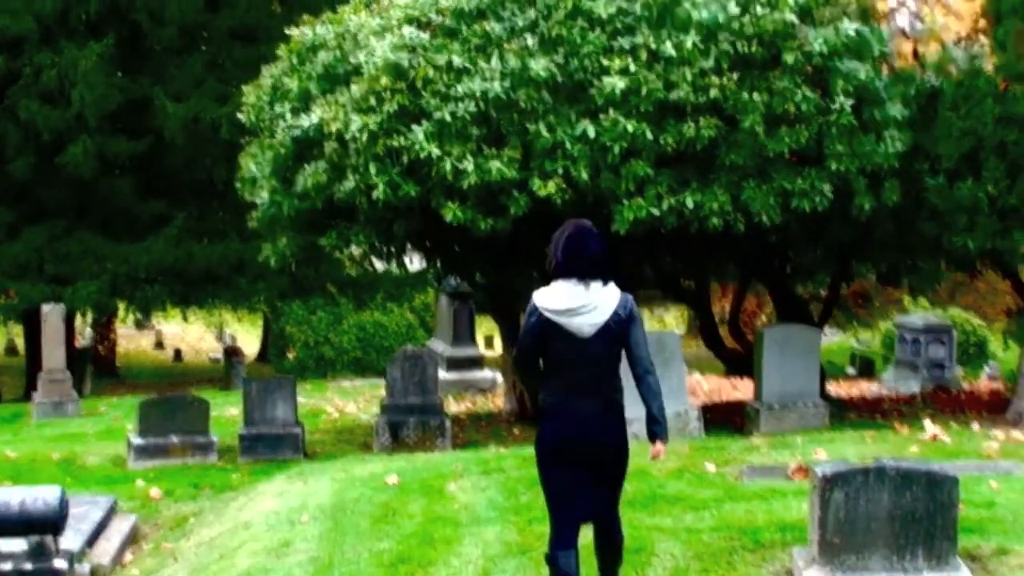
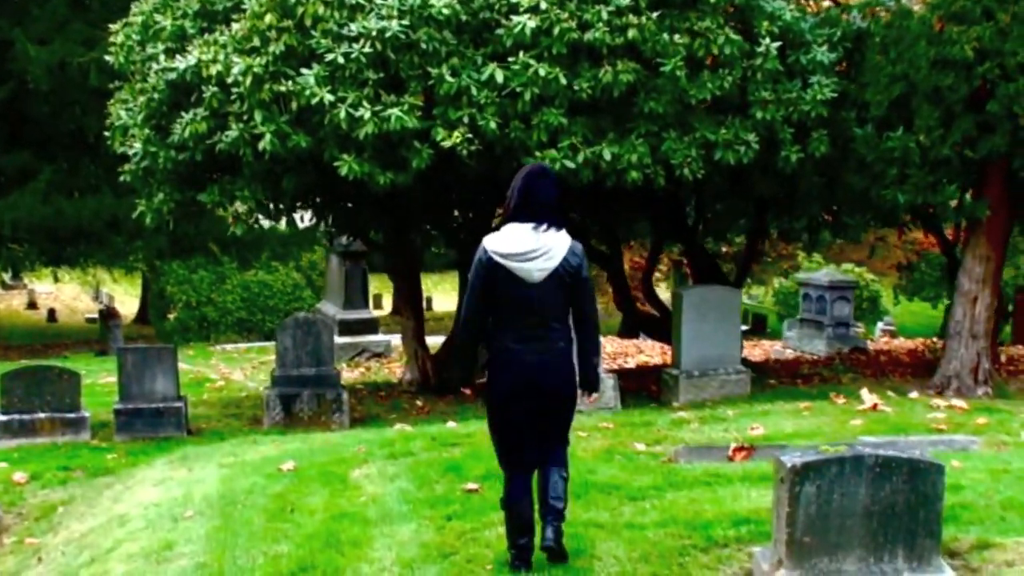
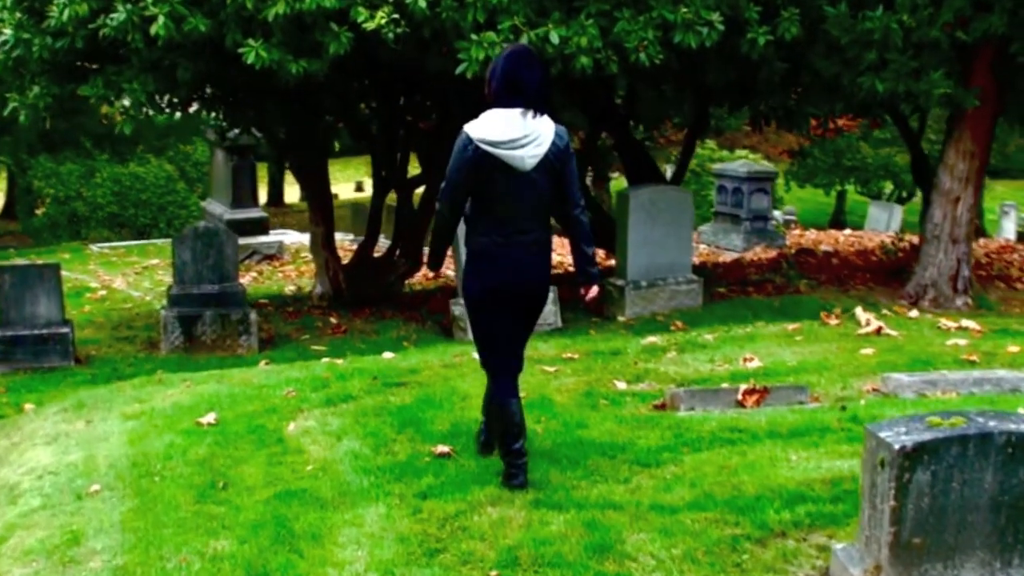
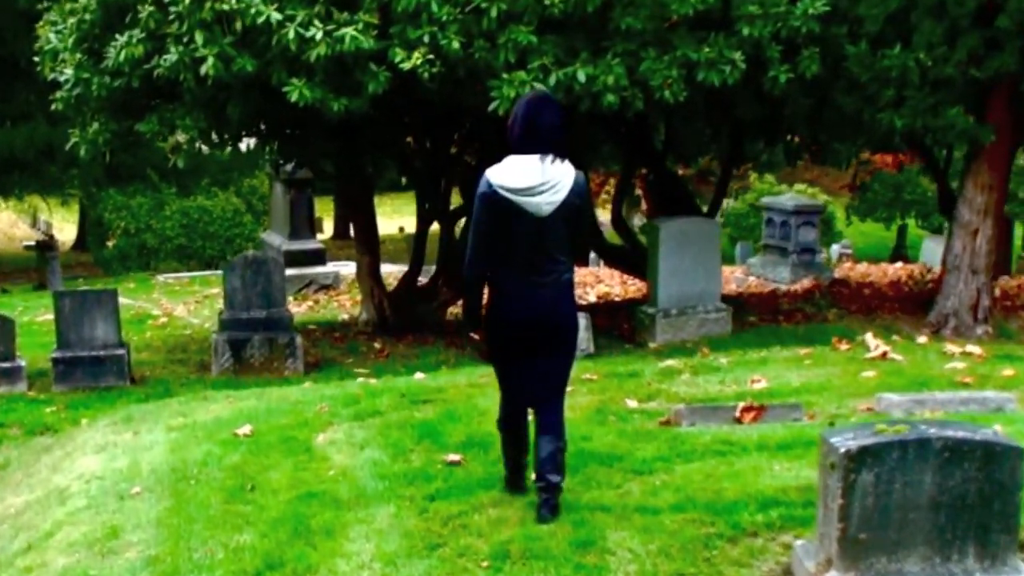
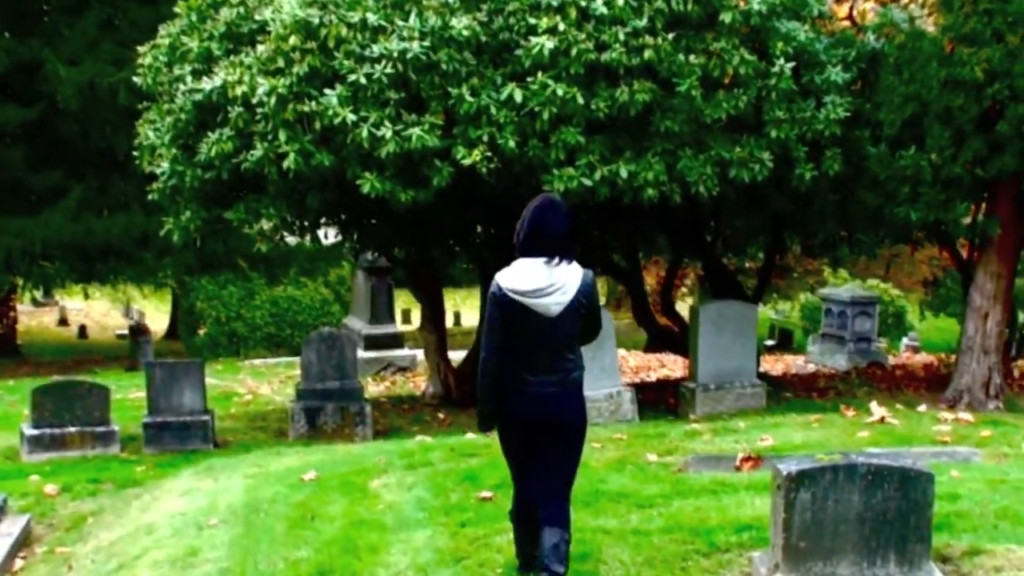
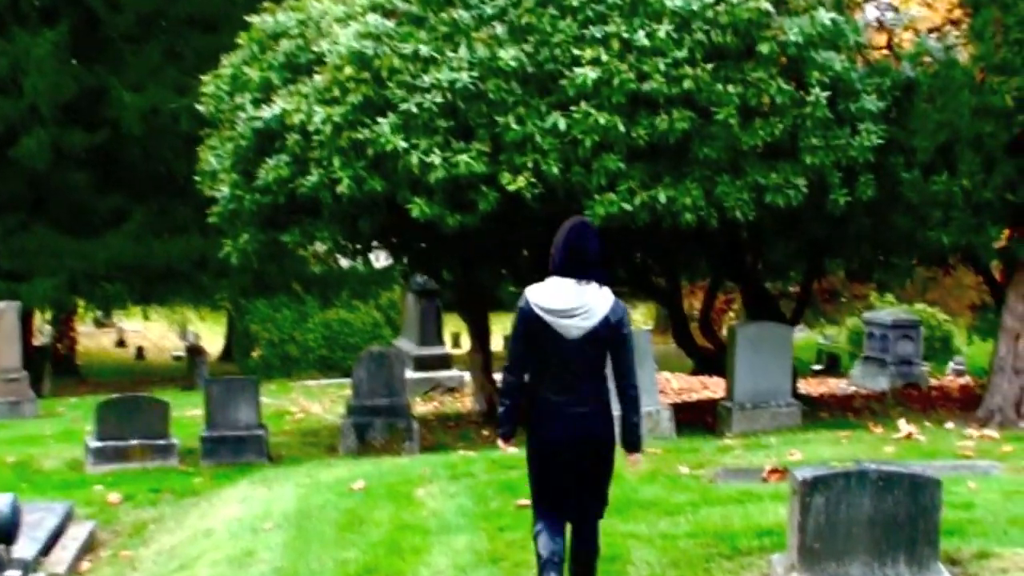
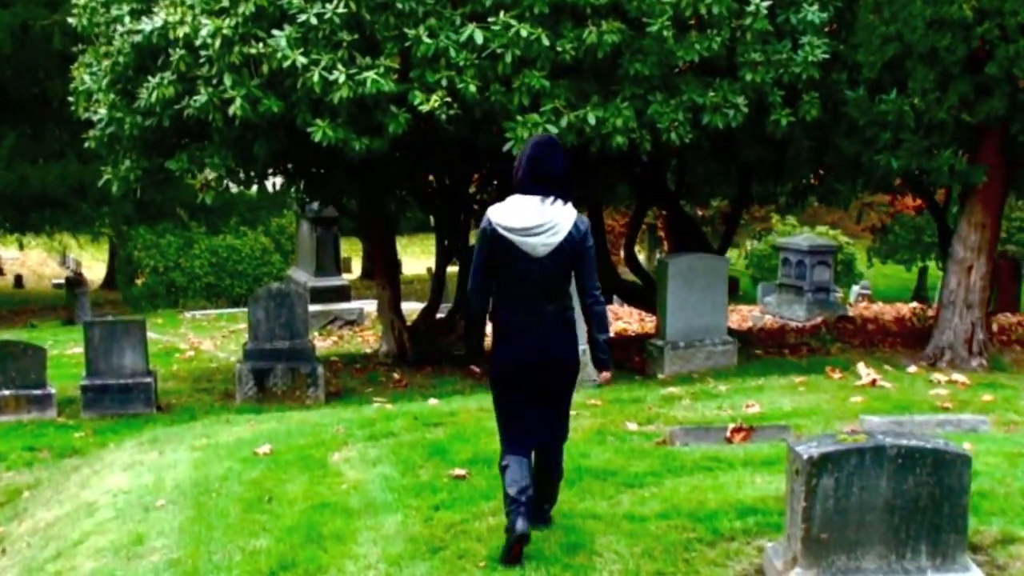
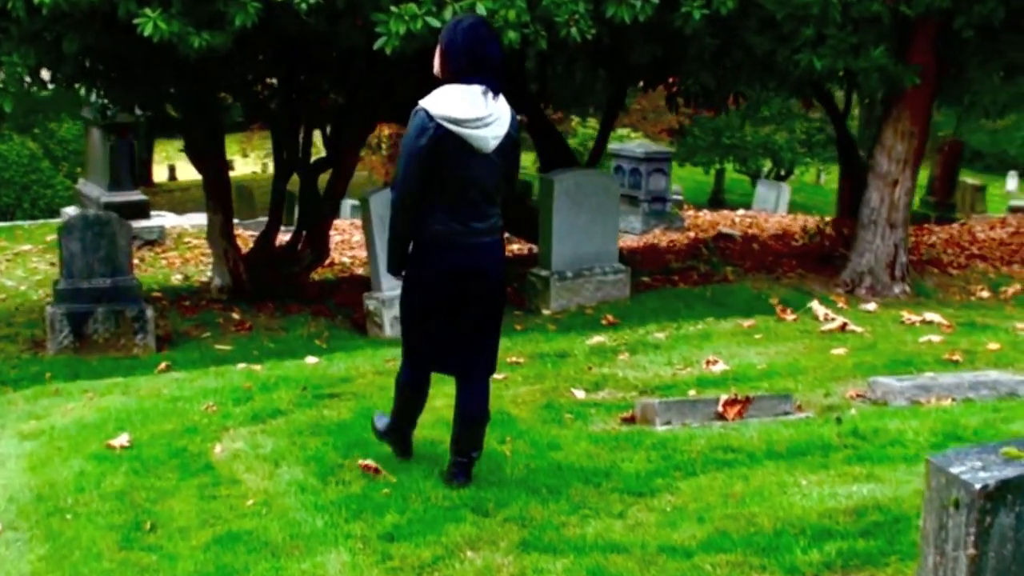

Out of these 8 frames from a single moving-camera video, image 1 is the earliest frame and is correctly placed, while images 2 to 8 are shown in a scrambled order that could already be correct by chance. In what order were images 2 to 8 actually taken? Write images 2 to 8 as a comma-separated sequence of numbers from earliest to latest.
6, 5, 2, 7, 4, 3, 8
